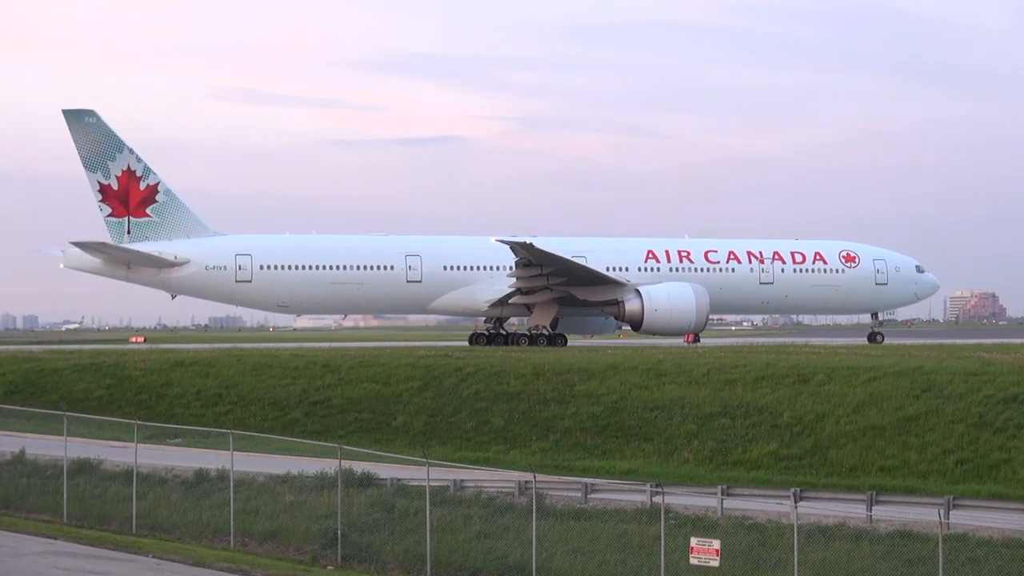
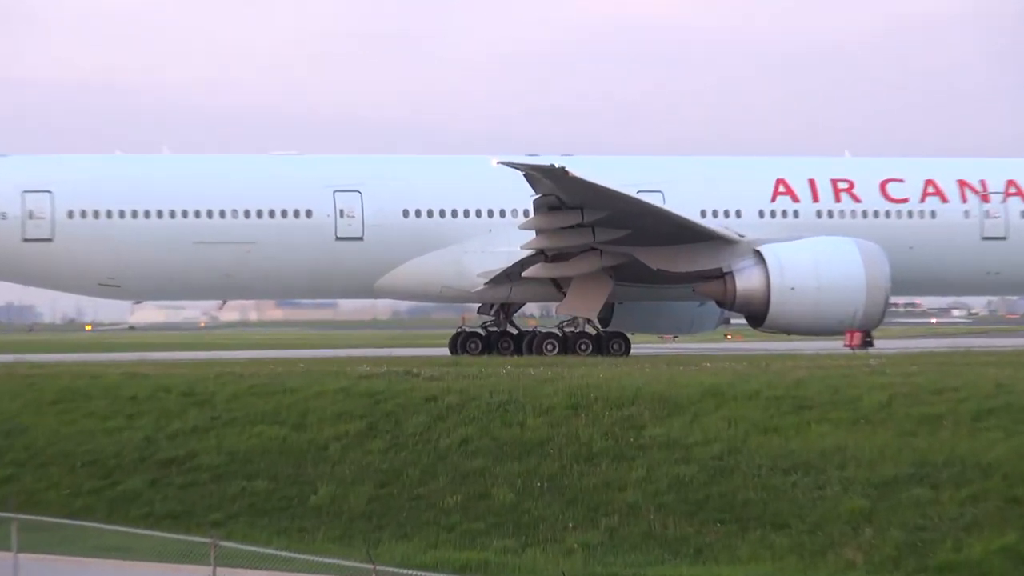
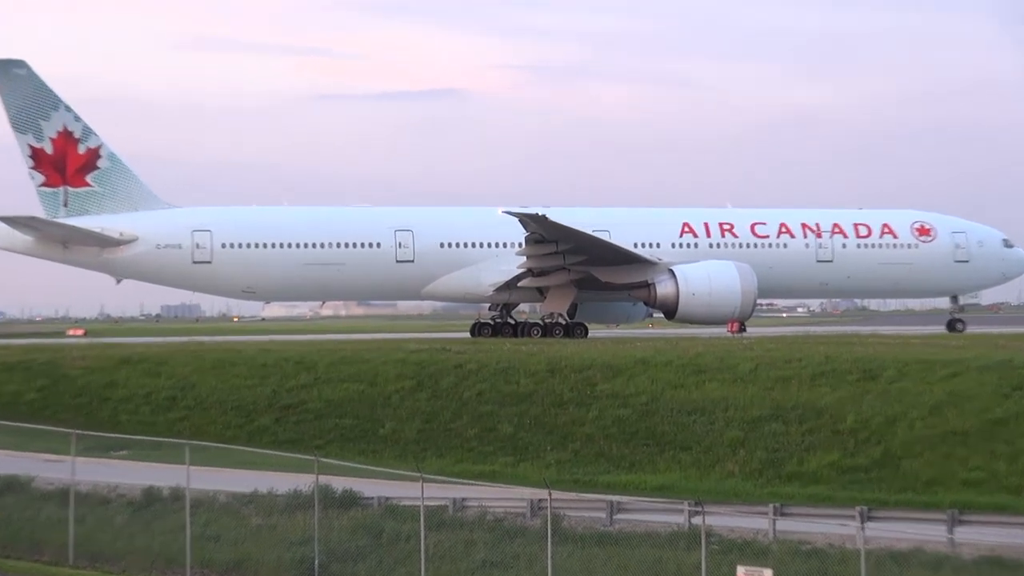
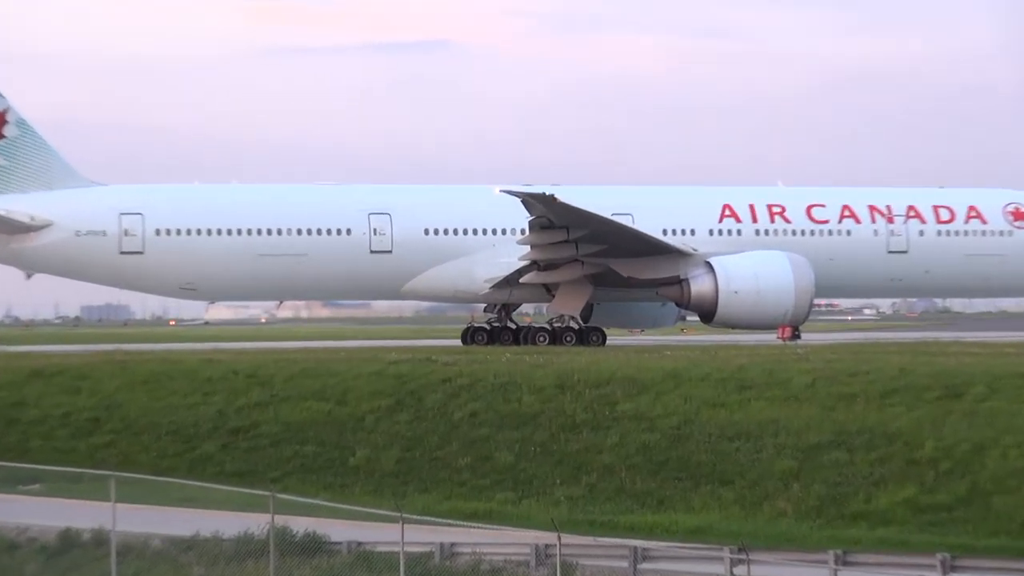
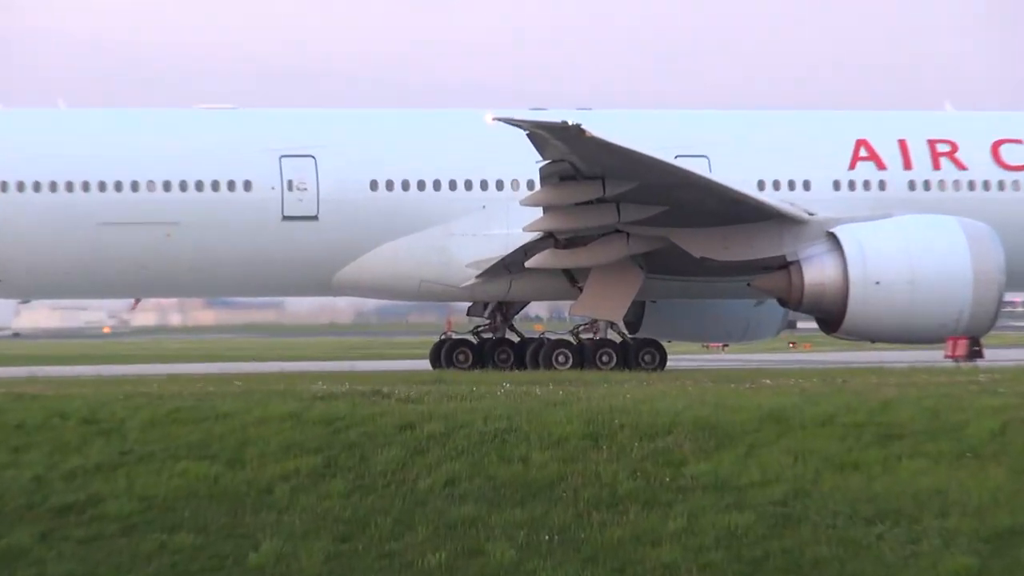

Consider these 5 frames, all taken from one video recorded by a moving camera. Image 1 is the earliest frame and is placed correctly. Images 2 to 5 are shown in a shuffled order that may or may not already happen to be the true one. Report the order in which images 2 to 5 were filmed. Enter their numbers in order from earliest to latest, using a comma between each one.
3, 4, 2, 5
